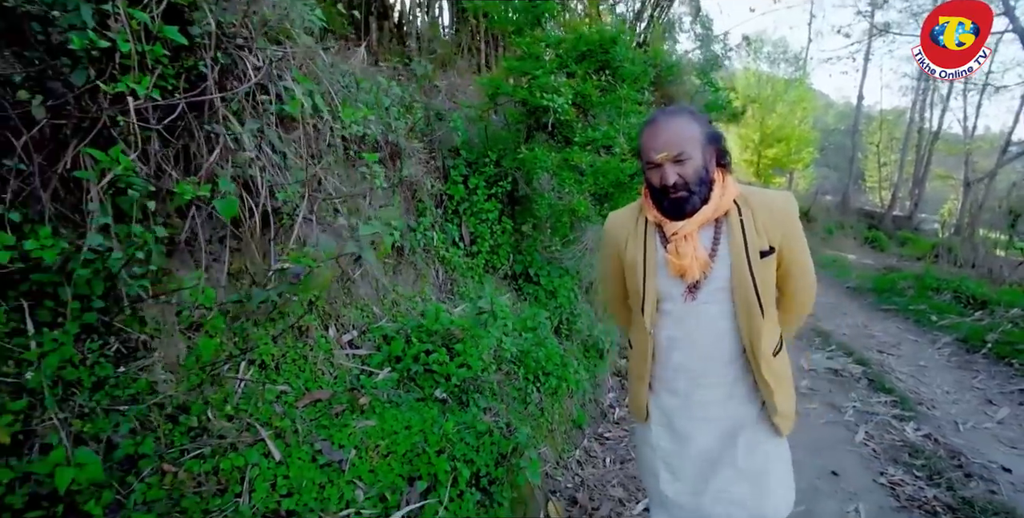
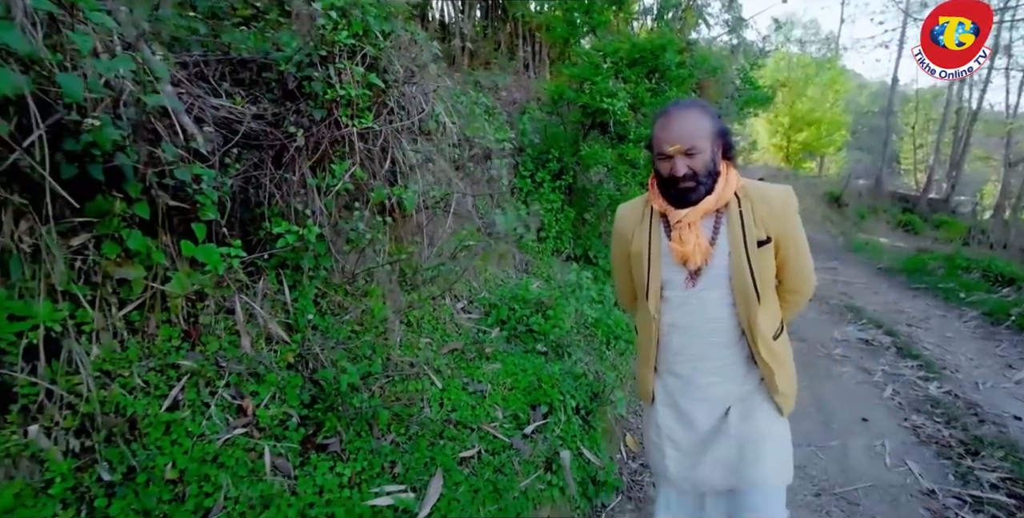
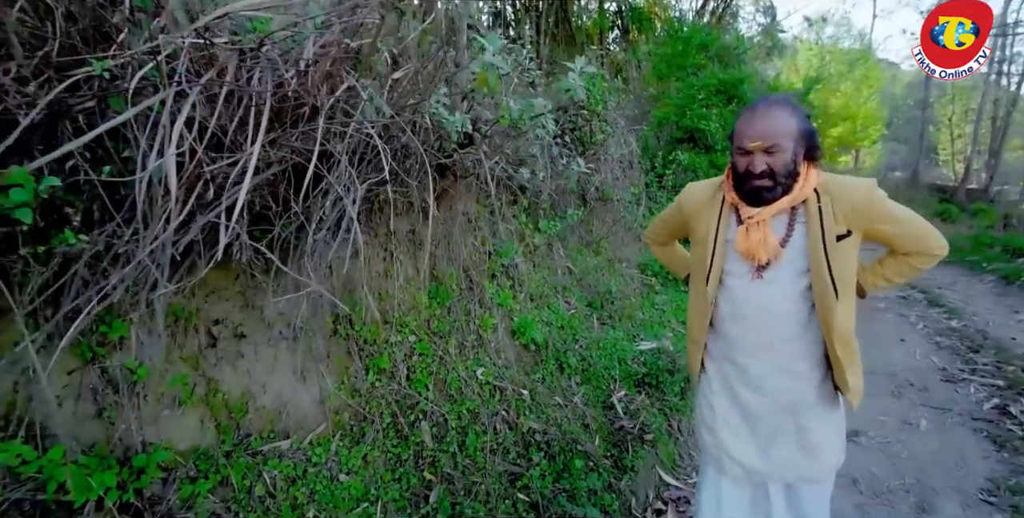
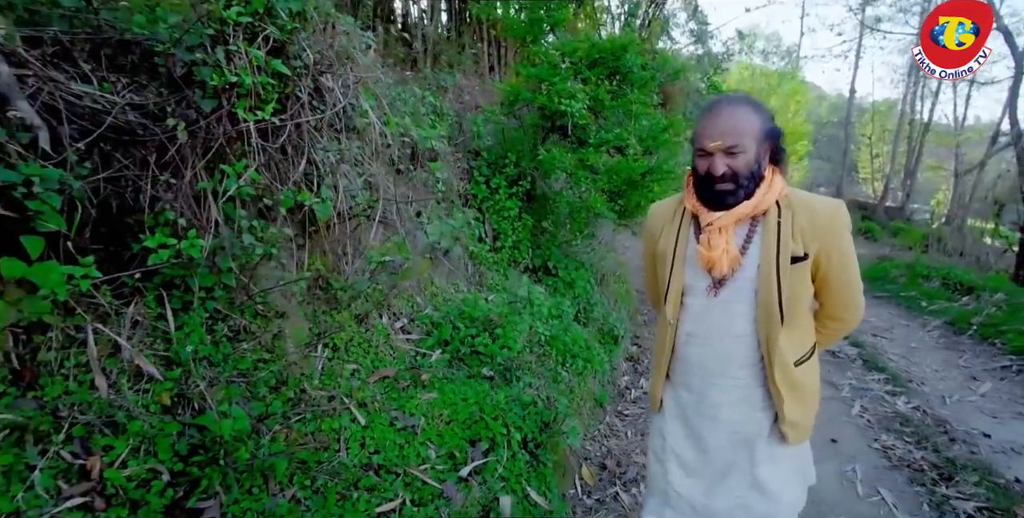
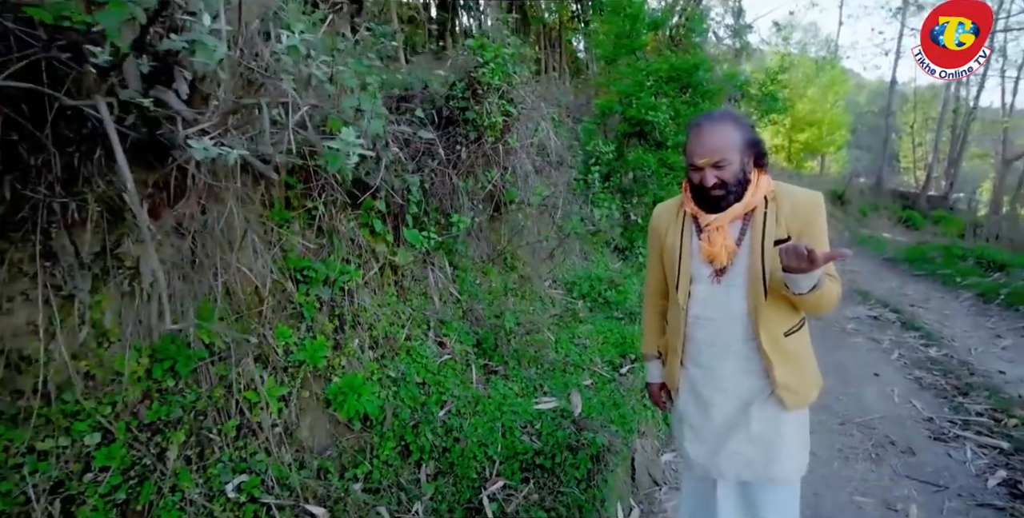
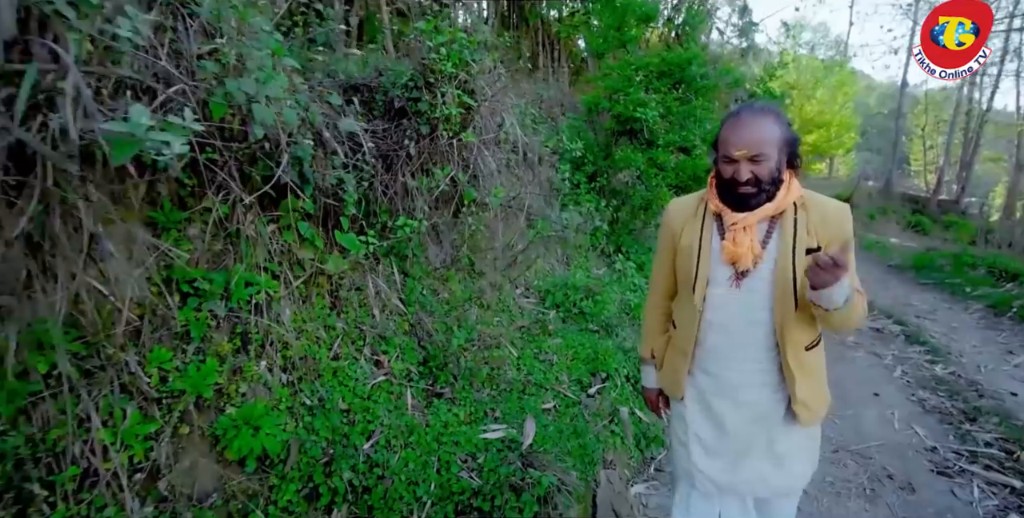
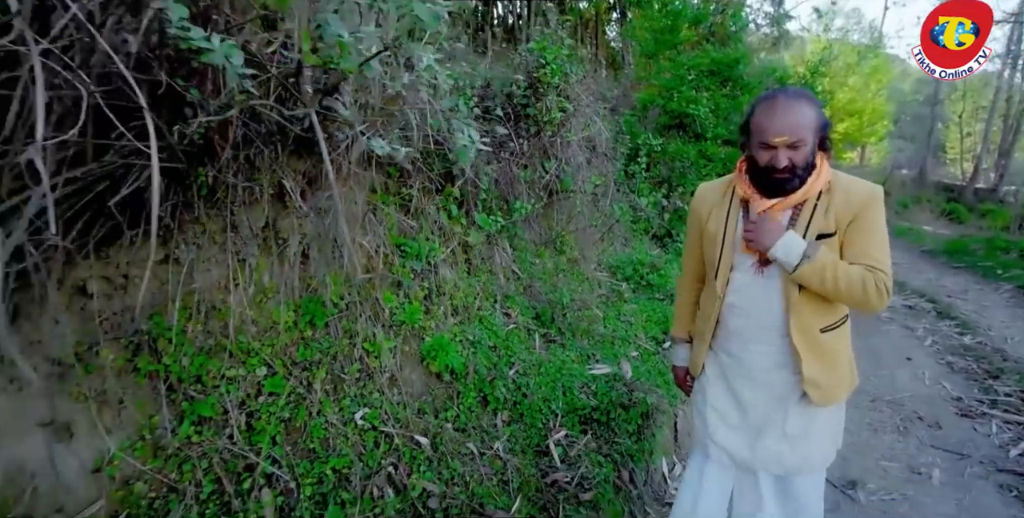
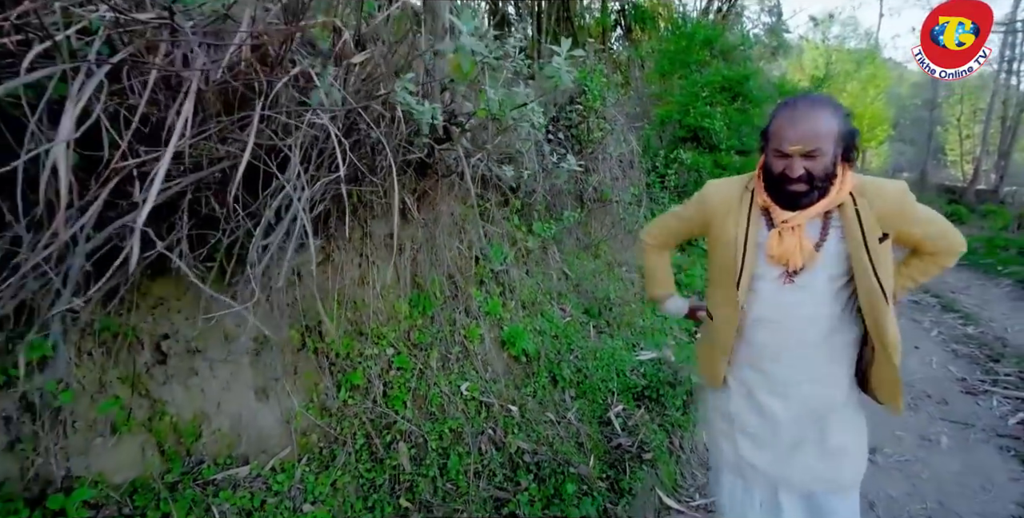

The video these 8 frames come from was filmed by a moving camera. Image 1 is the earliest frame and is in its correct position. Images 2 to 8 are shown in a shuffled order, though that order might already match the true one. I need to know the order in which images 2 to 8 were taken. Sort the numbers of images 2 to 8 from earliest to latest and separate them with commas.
4, 2, 6, 5, 7, 8, 3
